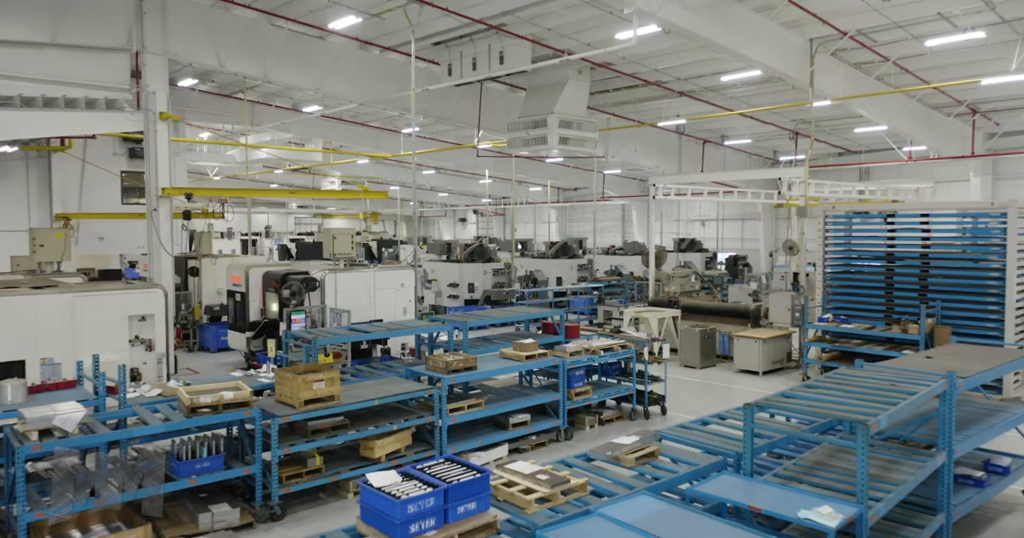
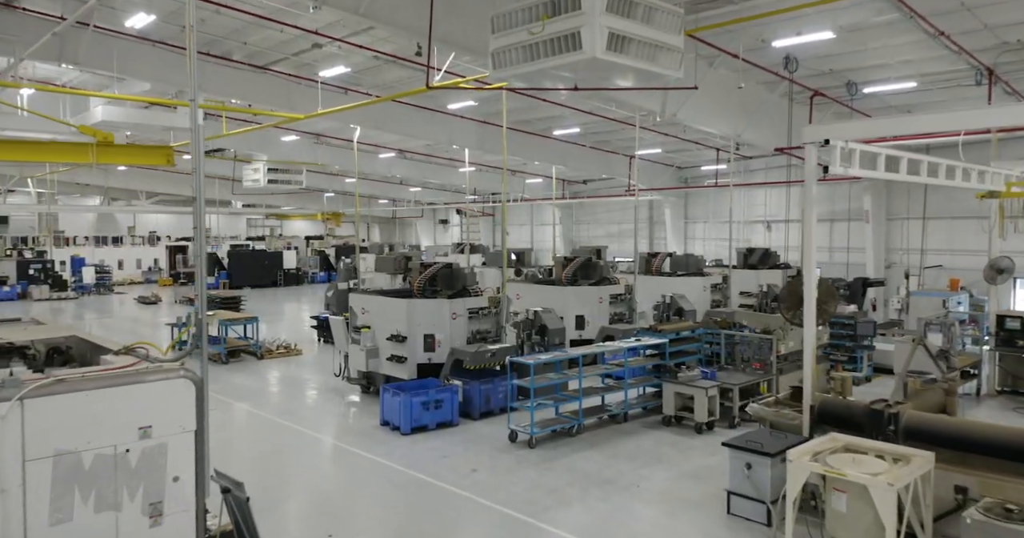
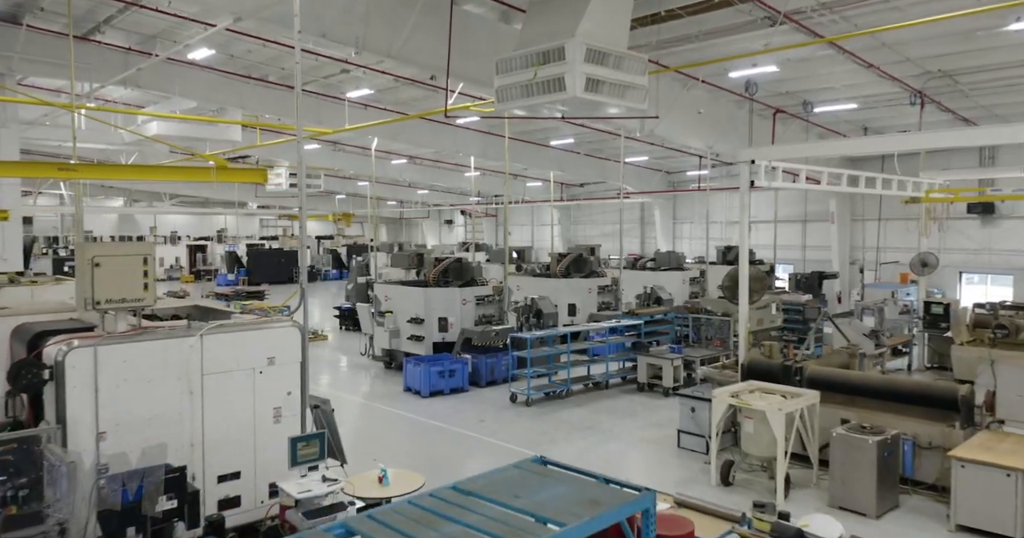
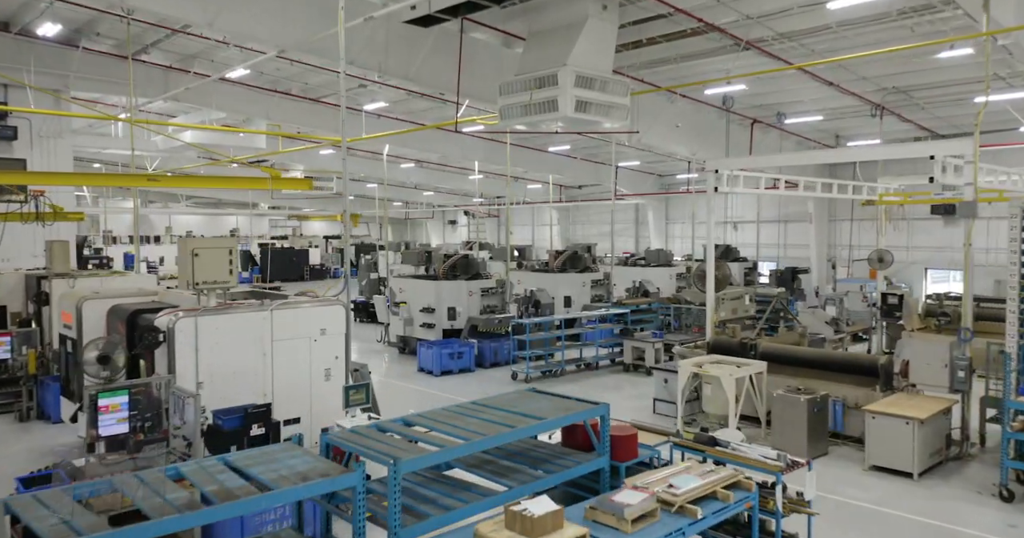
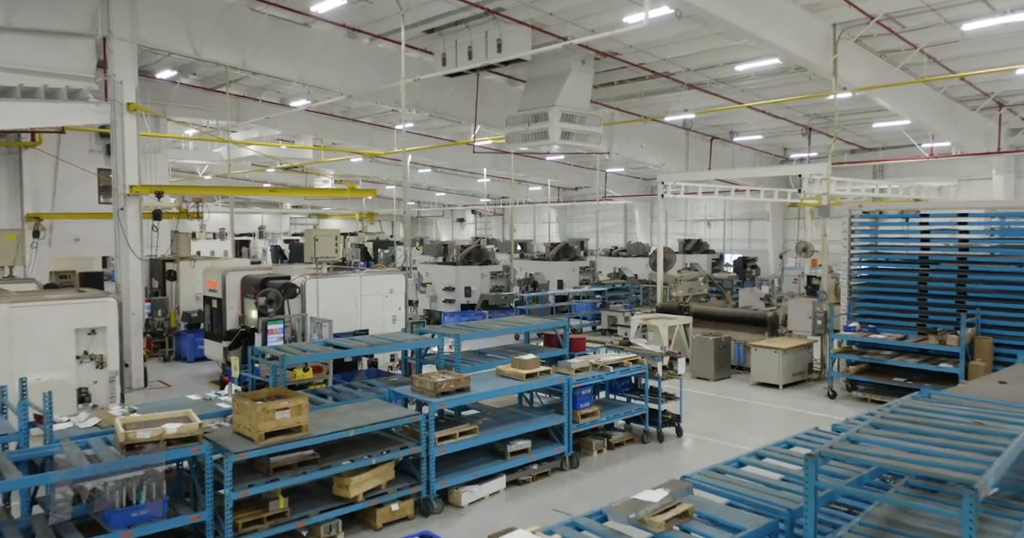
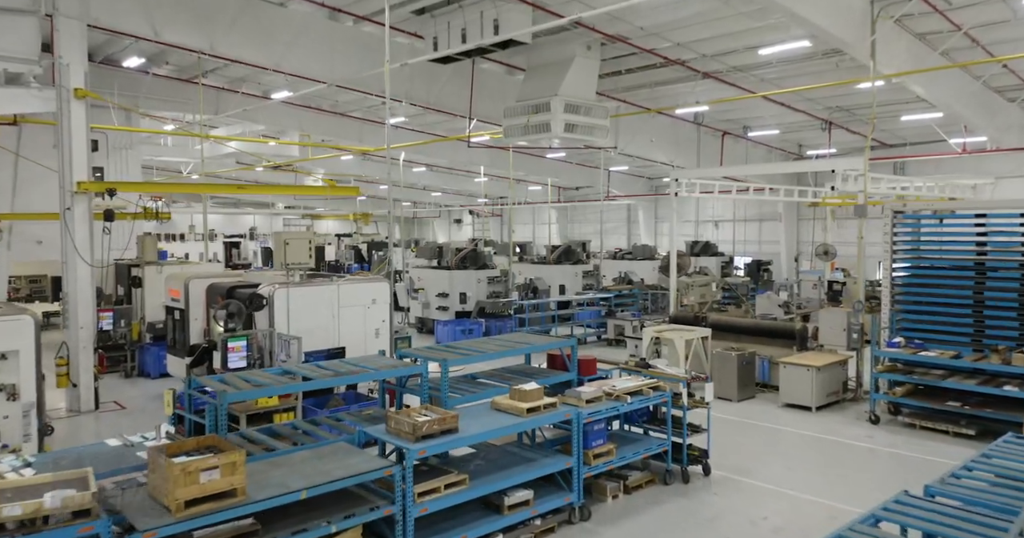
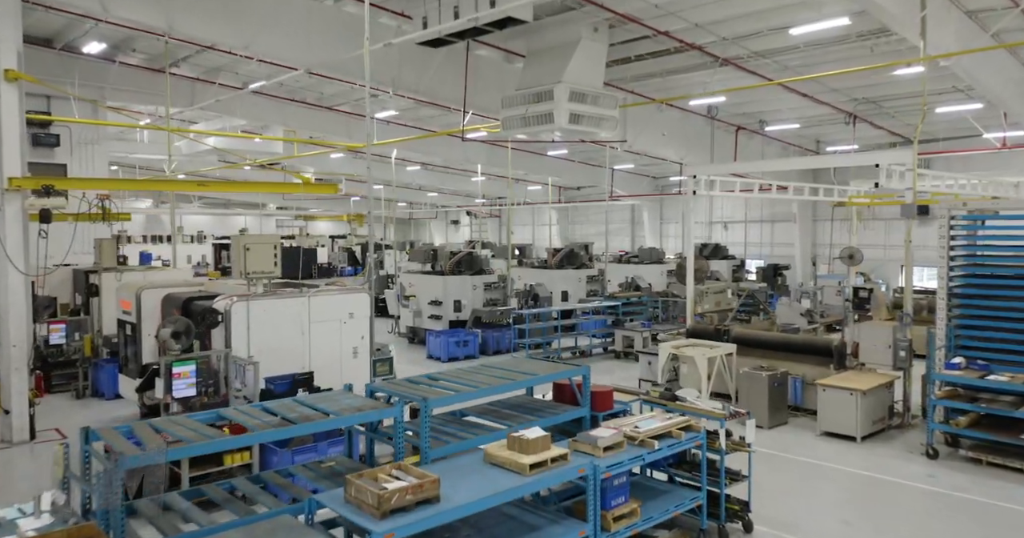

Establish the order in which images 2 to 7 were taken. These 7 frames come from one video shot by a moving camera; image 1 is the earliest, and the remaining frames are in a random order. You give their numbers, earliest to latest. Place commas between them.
5, 6, 7, 4, 3, 2
